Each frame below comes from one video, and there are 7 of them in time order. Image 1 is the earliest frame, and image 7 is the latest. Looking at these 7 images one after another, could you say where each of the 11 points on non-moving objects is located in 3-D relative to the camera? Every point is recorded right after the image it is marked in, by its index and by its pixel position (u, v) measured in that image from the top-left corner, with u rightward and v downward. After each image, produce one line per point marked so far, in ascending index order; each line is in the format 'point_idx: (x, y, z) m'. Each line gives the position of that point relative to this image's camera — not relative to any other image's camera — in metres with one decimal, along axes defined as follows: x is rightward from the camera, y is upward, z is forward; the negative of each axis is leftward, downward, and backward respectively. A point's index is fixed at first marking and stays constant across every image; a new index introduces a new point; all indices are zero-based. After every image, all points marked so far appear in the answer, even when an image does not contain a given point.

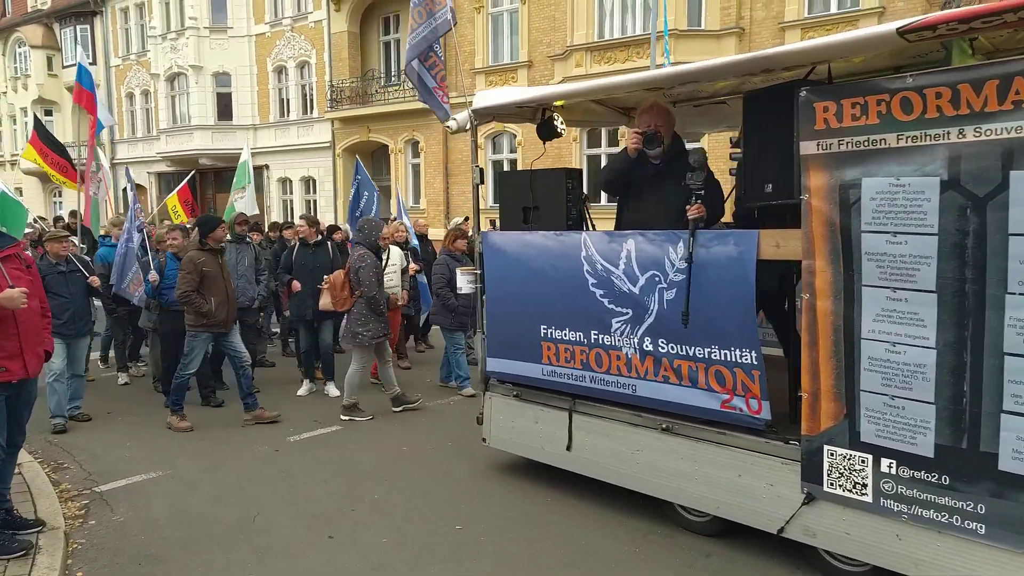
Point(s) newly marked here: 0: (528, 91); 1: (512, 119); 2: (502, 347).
0: (+0.1, +1.3, +4.8) m
1: (0.0, +1.2, +5.2) m
2: (-0.1, -0.4, +4.9) m
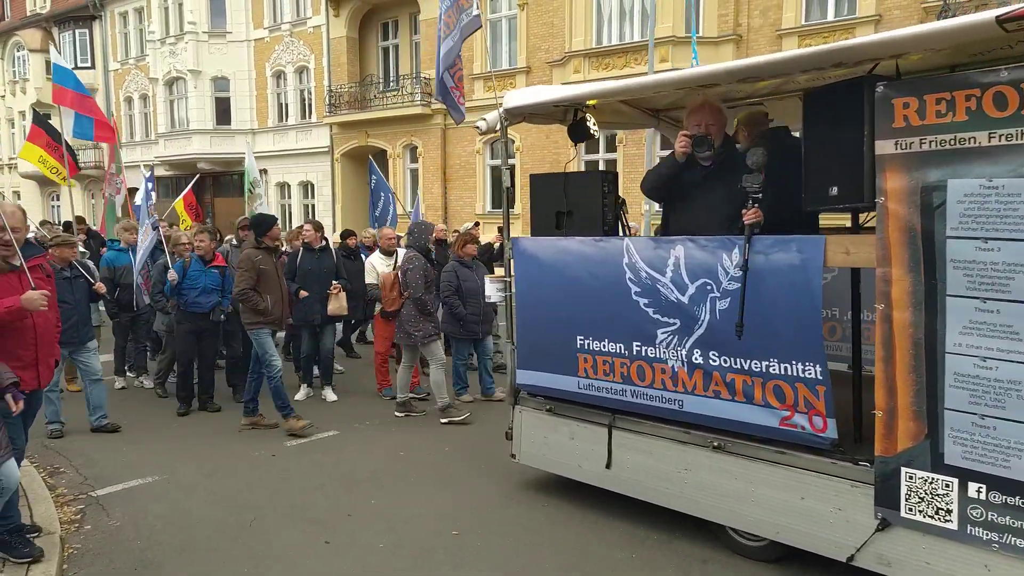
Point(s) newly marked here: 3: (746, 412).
0: (+0.4, +1.3, +4.6) m
1: (+0.2, +1.2, +5.0) m
2: (+0.1, -0.5, +4.7) m
3: (+1.2, -0.6, +3.6) m
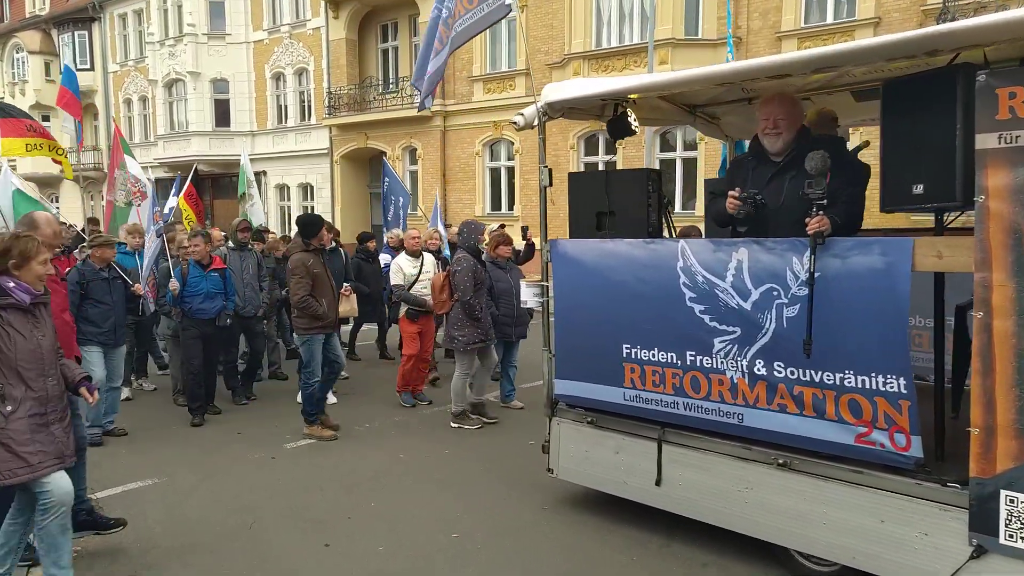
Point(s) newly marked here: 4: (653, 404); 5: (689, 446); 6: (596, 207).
0: (+0.6, +1.2, +4.3) m
1: (+0.4, +1.1, +4.7) m
2: (+0.4, -0.5, +4.4) m
3: (+1.4, -0.6, +3.3) m
4: (+0.8, -0.6, +4.0) m
5: (+0.9, -0.8, +3.9) m
6: (+0.5, +0.5, +4.5) m
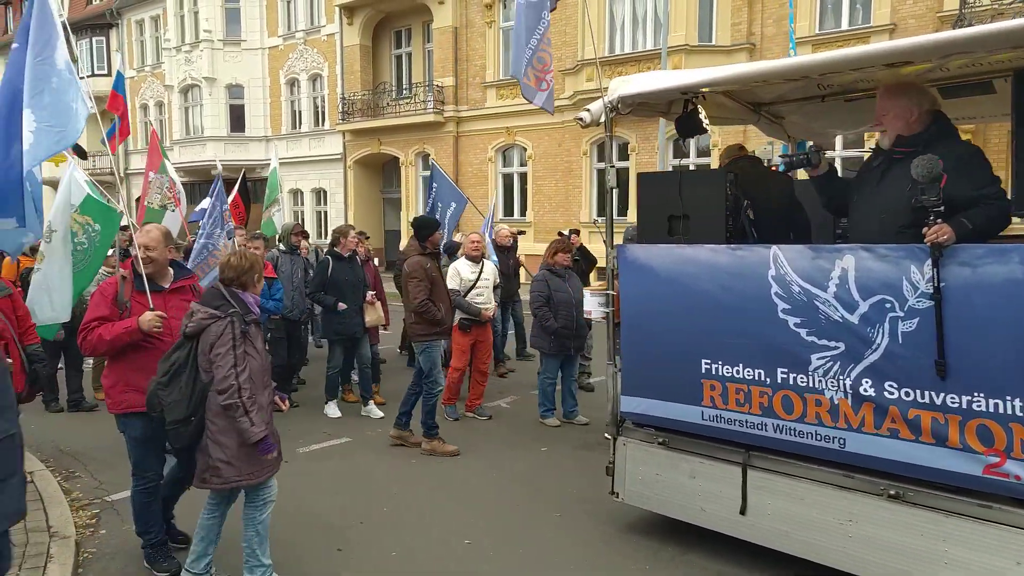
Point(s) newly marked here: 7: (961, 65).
0: (+1.0, +1.2, +4.0) m
1: (+0.8, +1.1, +4.4) m
2: (+0.7, -0.5, +4.1) m
3: (+1.8, -0.7, +3.0) m
4: (+1.1, -0.7, +3.7) m
5: (+1.3, -0.9, +3.5) m
6: (+0.9, +0.4, +4.2) m
7: (+2.4, +1.2, +3.8) m
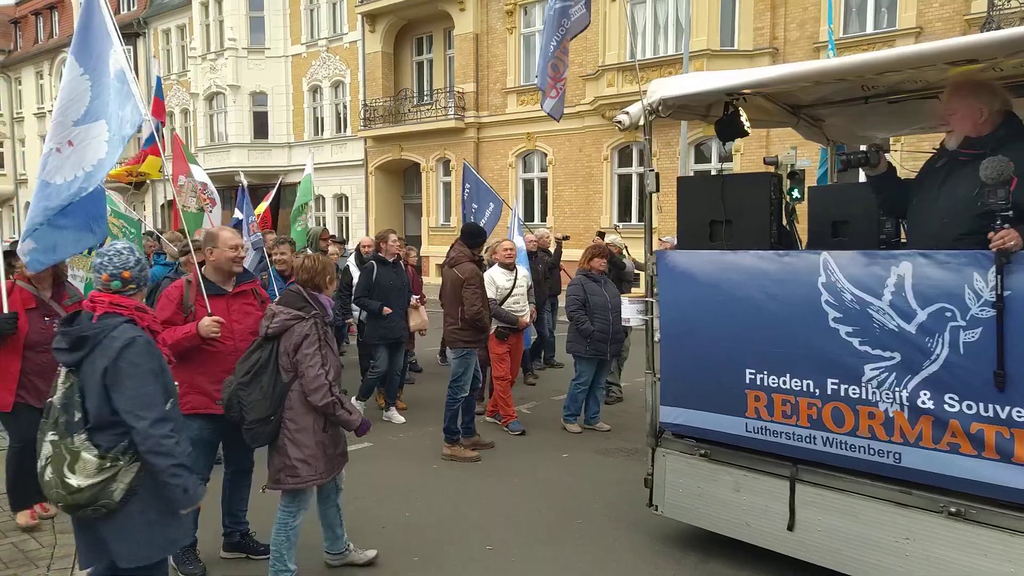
0: (+1.2, +1.1, +3.9) m
1: (+1.0, +1.0, +4.3) m
2: (+0.9, -0.6, +4.0) m
3: (+1.9, -0.7, +2.8) m
4: (+1.3, -0.7, +3.5) m
5: (+1.5, -0.9, +3.4) m
6: (+1.1, +0.4, +4.1) m
7: (+2.6, +1.1, +3.7) m
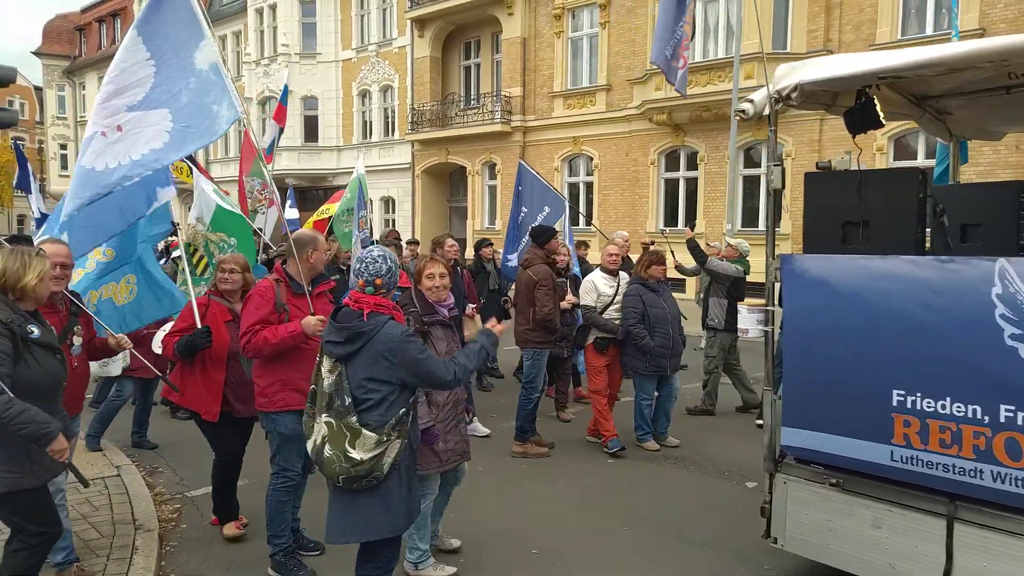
0: (+1.7, +1.1, +3.5) m
1: (+1.6, +1.0, +3.9) m
2: (+1.5, -0.6, +3.5) m
3: (+2.4, -0.8, +2.4) m
4: (+1.8, -0.8, +3.1) m
5: (+2.0, -1.0, +2.9) m
6: (+1.7, +0.4, +3.6) m
7: (+3.2, +1.1, +3.2) m
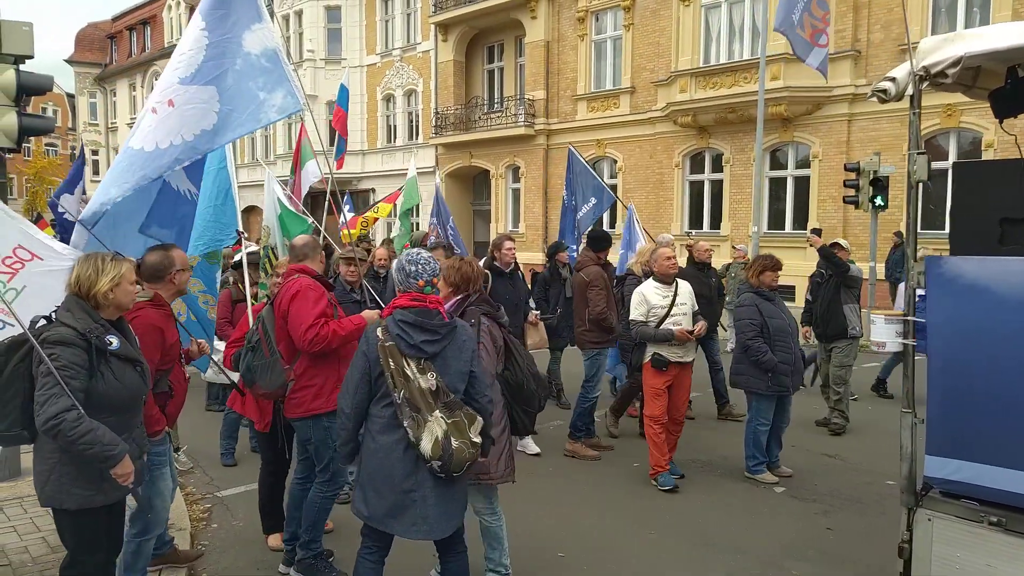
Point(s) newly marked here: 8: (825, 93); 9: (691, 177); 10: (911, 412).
0: (+2.2, +1.1, +3.0) m
1: (+2.1, +1.0, +3.4) m
2: (+1.9, -0.7, +3.0) m
3: (+2.8, -0.8, +1.8) m
4: (+2.3, -0.8, +2.6) m
5: (+2.4, -1.0, +2.4) m
6: (+2.1, +0.3, +3.1) m
7: (+3.6, +1.1, +2.6) m
8: (+6.3, +3.9, +14.6) m
9: (+4.2, +2.6, +17.2) m
10: (+1.8, -0.6, +3.3) m
